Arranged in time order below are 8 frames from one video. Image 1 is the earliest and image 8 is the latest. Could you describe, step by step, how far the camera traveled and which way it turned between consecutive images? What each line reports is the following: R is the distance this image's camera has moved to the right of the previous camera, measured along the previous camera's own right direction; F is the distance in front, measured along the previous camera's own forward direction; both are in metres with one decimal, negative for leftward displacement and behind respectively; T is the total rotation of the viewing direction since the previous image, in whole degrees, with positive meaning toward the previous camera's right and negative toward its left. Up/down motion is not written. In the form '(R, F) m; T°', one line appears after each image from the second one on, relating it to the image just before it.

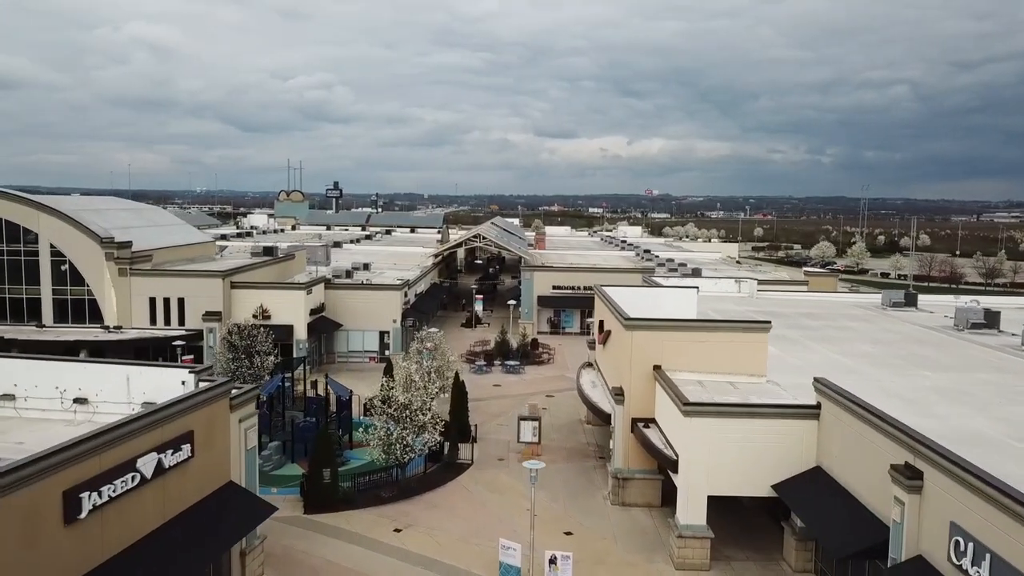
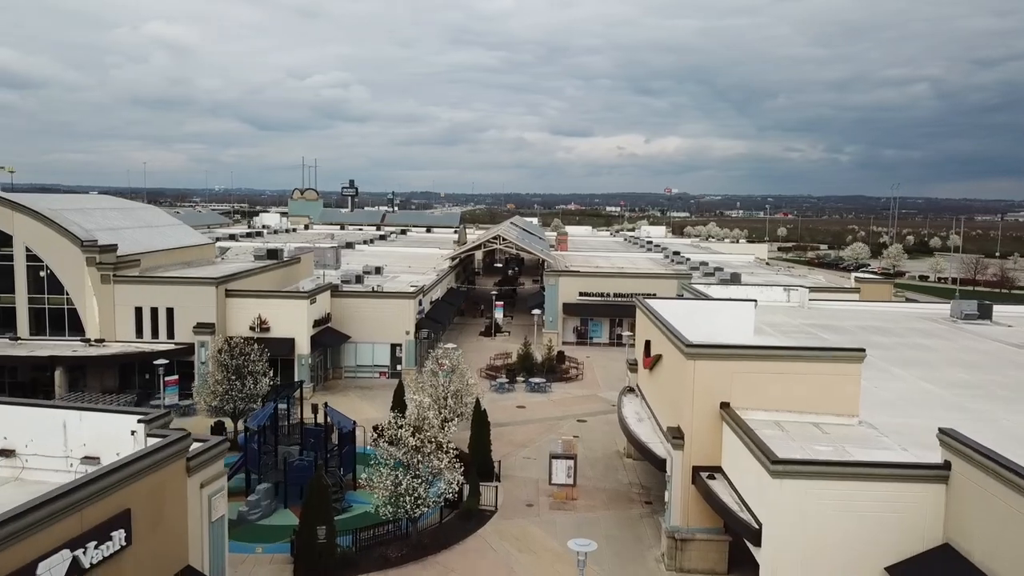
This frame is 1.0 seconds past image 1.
(-0.5, +4.2) m; -1°
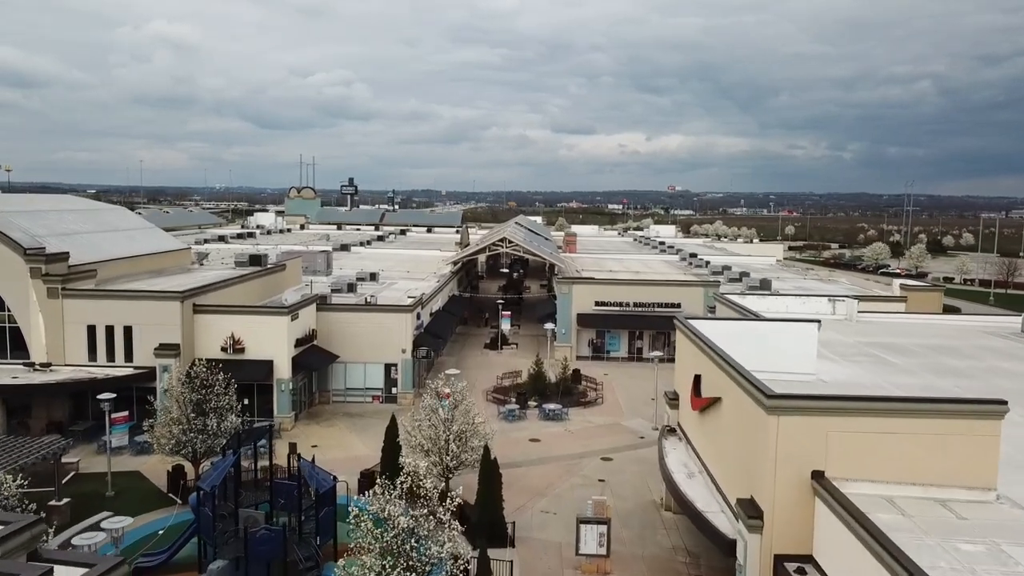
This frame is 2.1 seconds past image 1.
(-0.4, +4.8) m; 0°
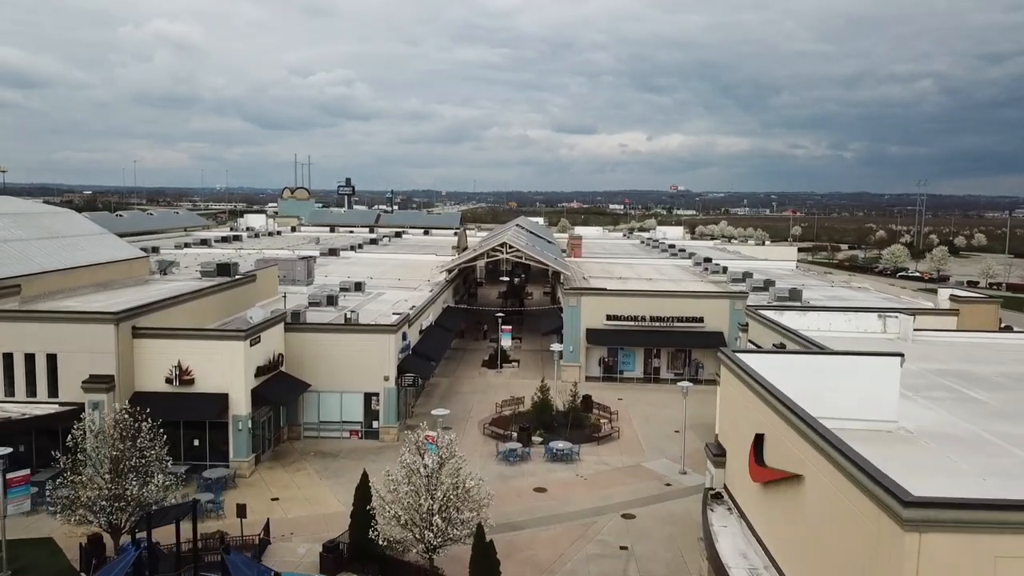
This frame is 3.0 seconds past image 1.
(0.0, +5.0) m; 0°
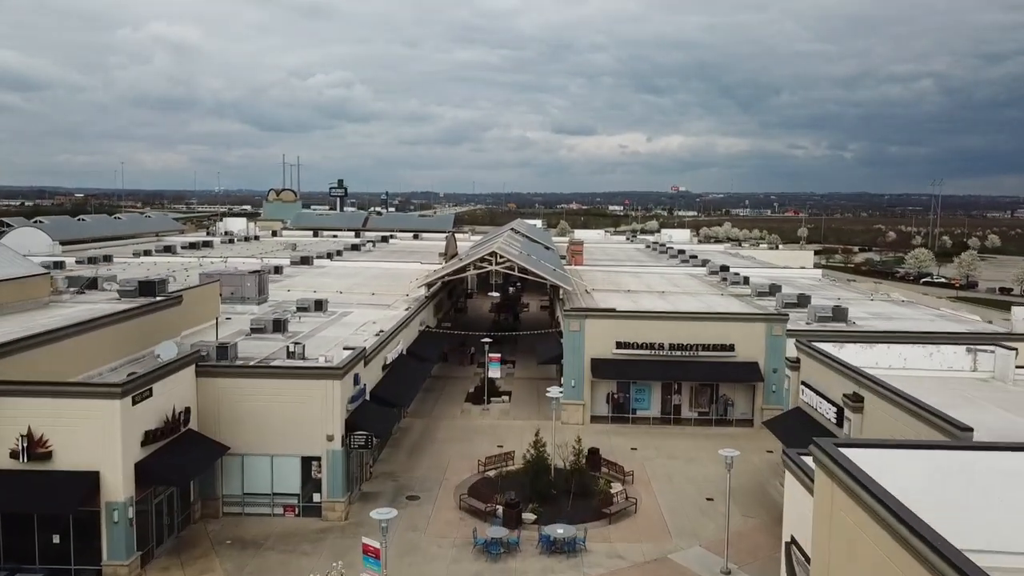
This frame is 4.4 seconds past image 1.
(+0.5, +7.2) m; 0°
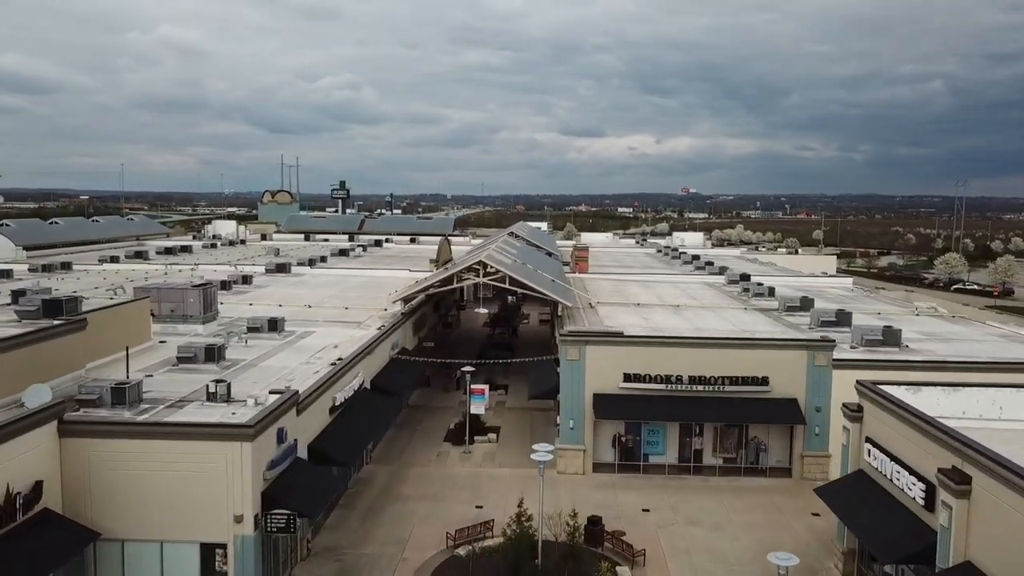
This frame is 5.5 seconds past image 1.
(+0.8, +5.9) m; -1°
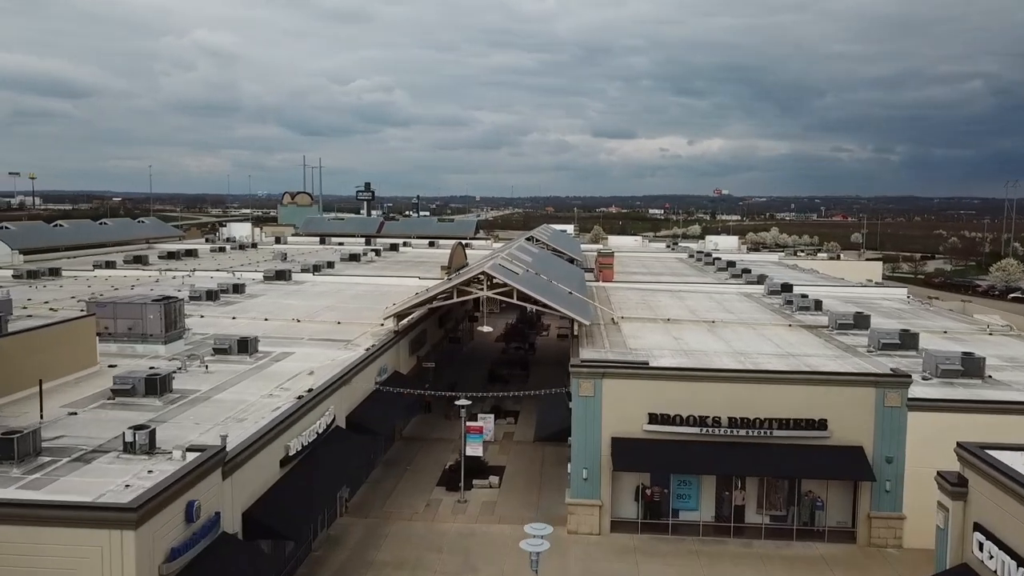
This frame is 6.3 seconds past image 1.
(+0.8, +4.7) m; -2°
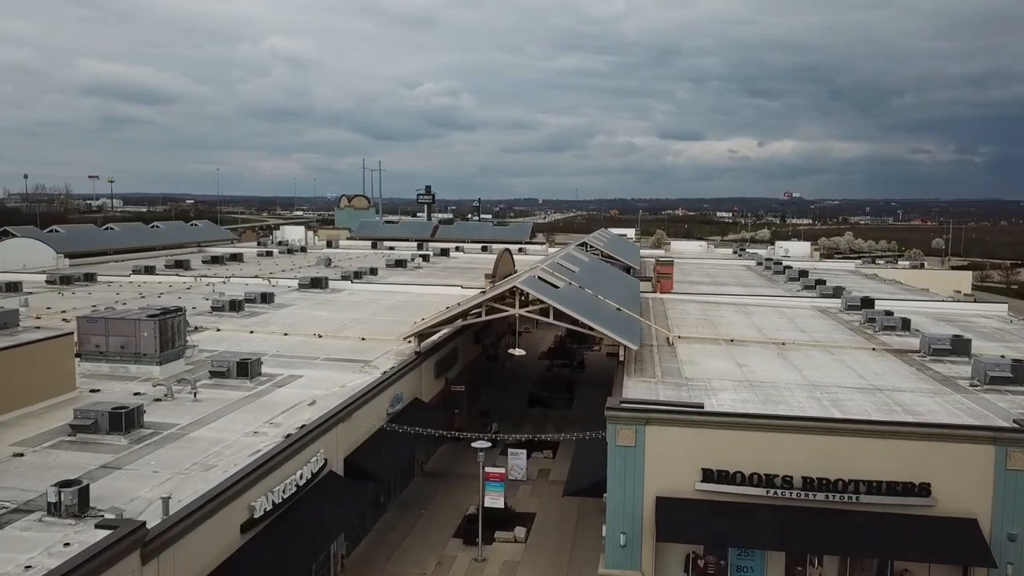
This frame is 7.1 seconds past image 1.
(+0.9, +3.8) m; -5°
